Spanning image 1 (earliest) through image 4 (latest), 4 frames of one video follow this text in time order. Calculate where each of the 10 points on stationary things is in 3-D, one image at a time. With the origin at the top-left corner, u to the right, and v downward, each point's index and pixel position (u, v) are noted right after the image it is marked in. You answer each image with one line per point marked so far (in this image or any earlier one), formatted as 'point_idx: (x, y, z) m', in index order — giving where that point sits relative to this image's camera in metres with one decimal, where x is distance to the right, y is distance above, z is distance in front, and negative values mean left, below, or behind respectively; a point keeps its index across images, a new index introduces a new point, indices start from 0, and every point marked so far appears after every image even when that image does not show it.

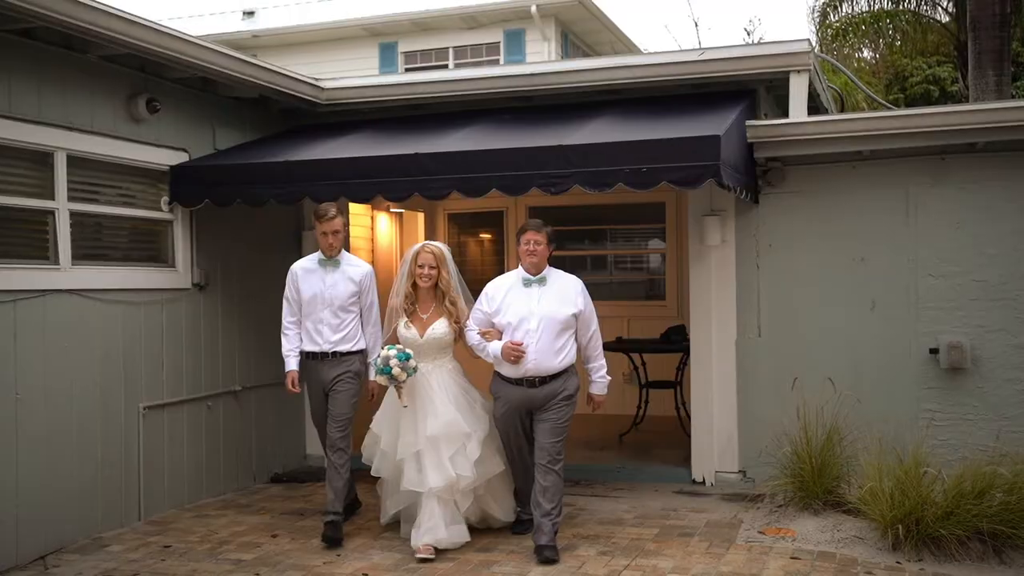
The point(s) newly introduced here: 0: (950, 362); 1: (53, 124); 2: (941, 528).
0: (+2.8, -0.5, +6.0) m
1: (-2.7, +1.0, +5.4) m
2: (+2.2, -1.2, +4.8) m
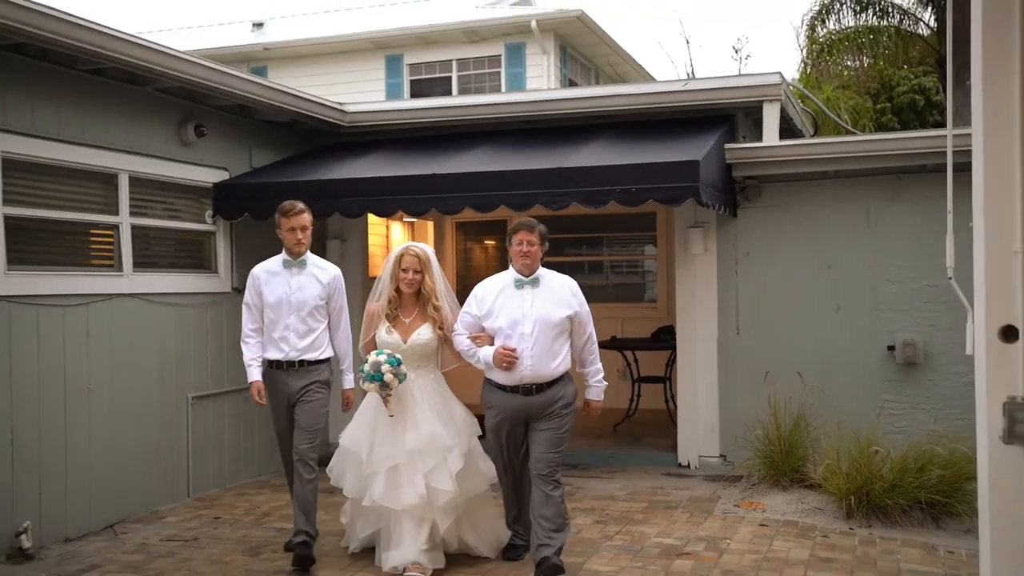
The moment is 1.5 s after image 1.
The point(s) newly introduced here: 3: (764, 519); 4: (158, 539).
0: (+2.8, -0.5, +6.8) m
1: (-2.6, +0.9, +6.2) m
2: (+2.2, -1.3, +5.6) m
3: (+1.6, -1.4, +5.8) m
4: (-2.2, -1.5, +5.7) m
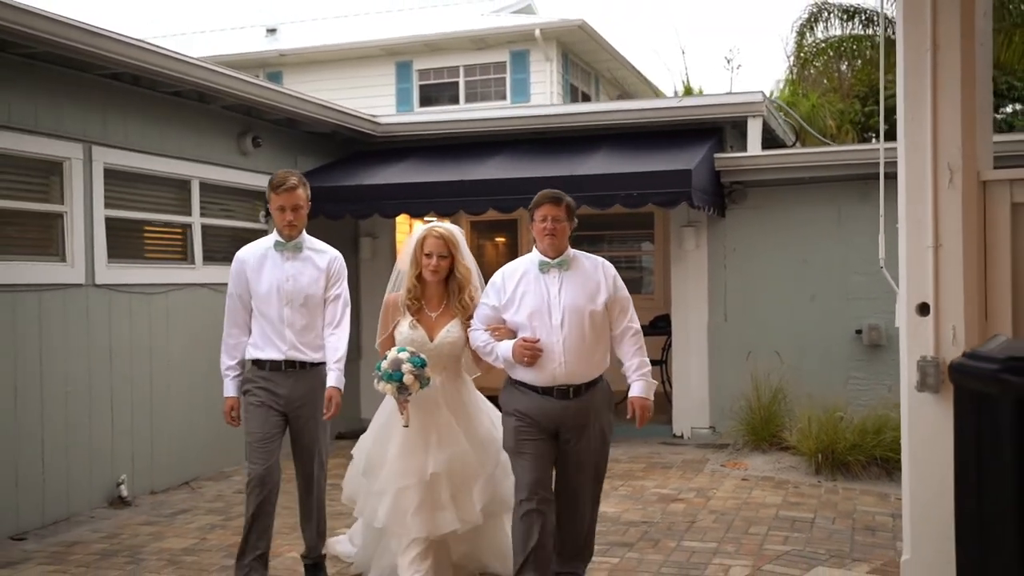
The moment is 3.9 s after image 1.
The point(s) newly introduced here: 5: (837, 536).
0: (+3.0, -0.4, +7.8) m
1: (-2.5, +1.0, +7.2) m
2: (+2.4, -1.2, +6.6) m
3: (+1.7, -1.4, +6.8) m
4: (-2.0, -1.5, +6.7) m
5: (+1.8, -1.4, +5.3) m
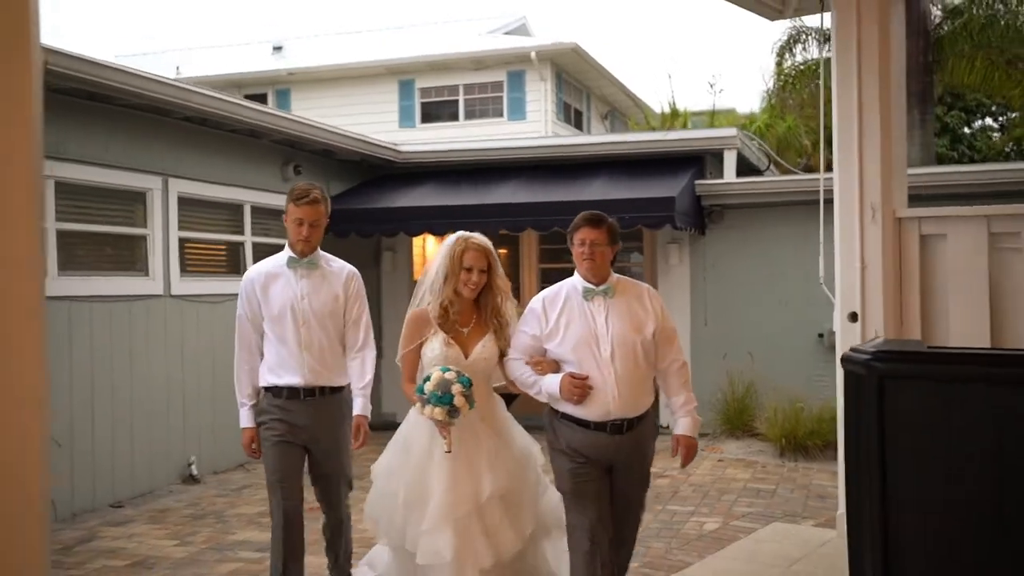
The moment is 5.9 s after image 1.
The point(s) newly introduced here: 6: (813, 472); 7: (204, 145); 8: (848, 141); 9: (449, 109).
0: (+3.1, -0.5, +9.0) m
1: (-2.4, +0.9, +8.4) m
2: (+2.5, -1.3, +7.8) m
3: (+1.8, -1.4, +8.0) m
4: (-1.9, -1.5, +7.9) m
5: (+1.9, -1.5, +6.5) m
6: (+2.4, -1.5, +7.4) m
7: (-2.6, +1.2, +7.9) m
8: (+1.8, +0.8, +5.1) m
9: (-1.3, +3.7, +19.4) m
